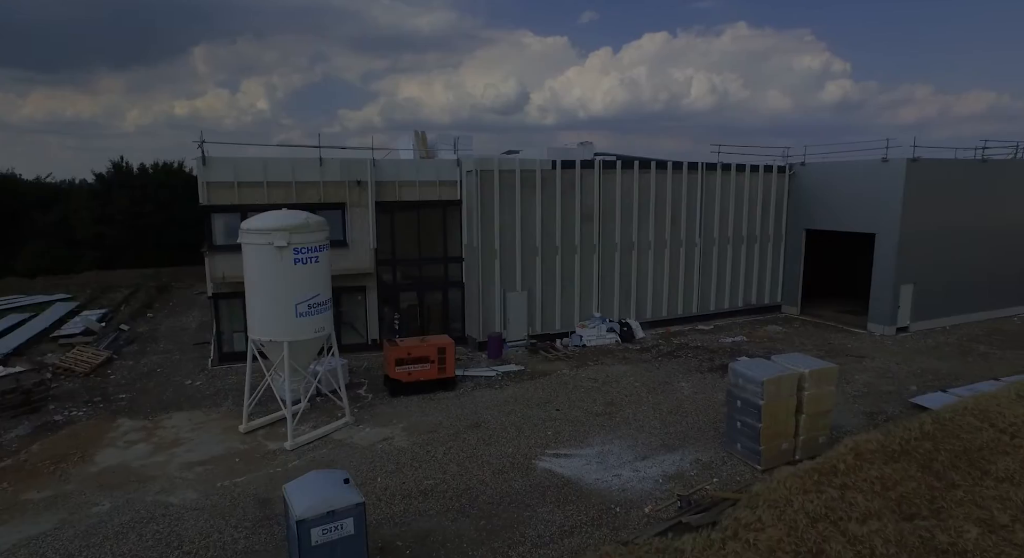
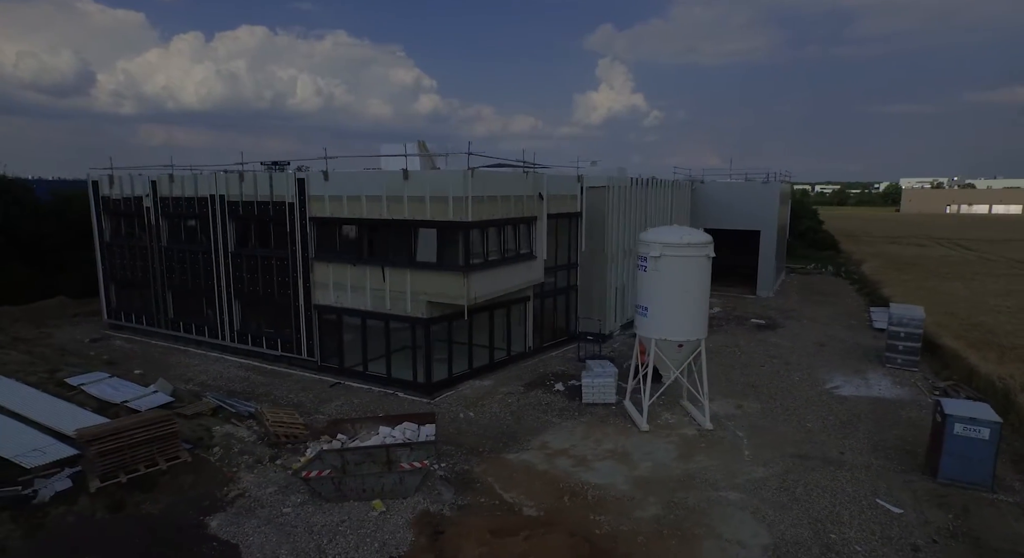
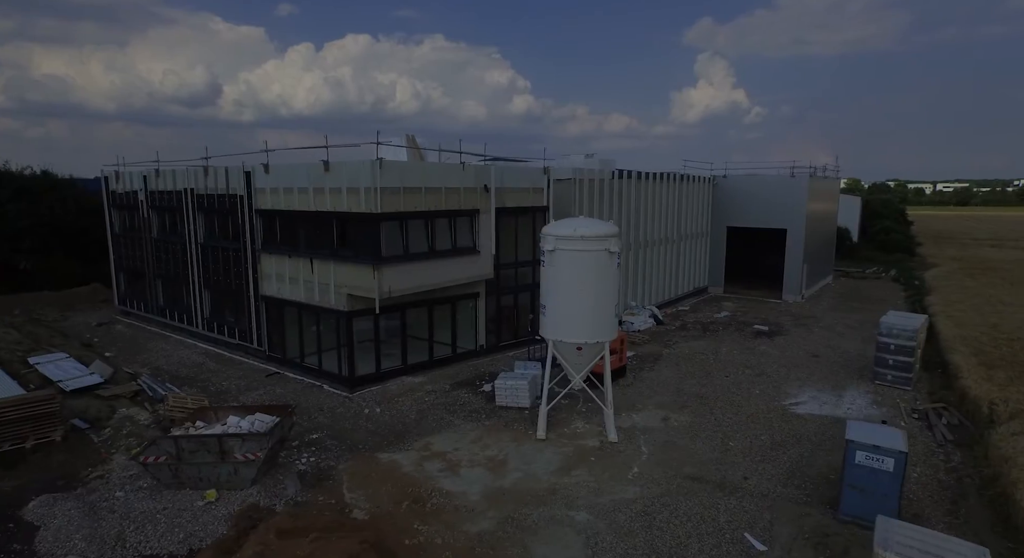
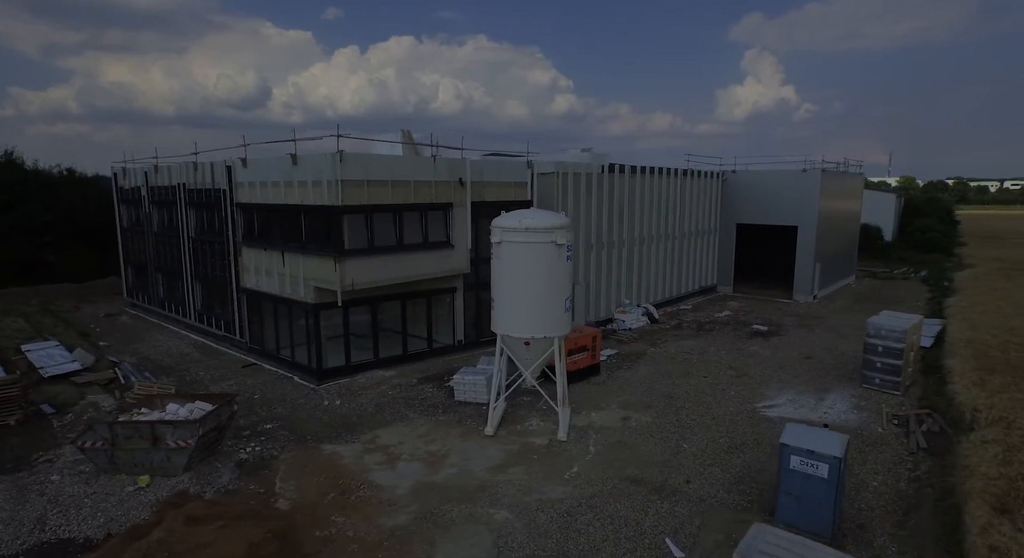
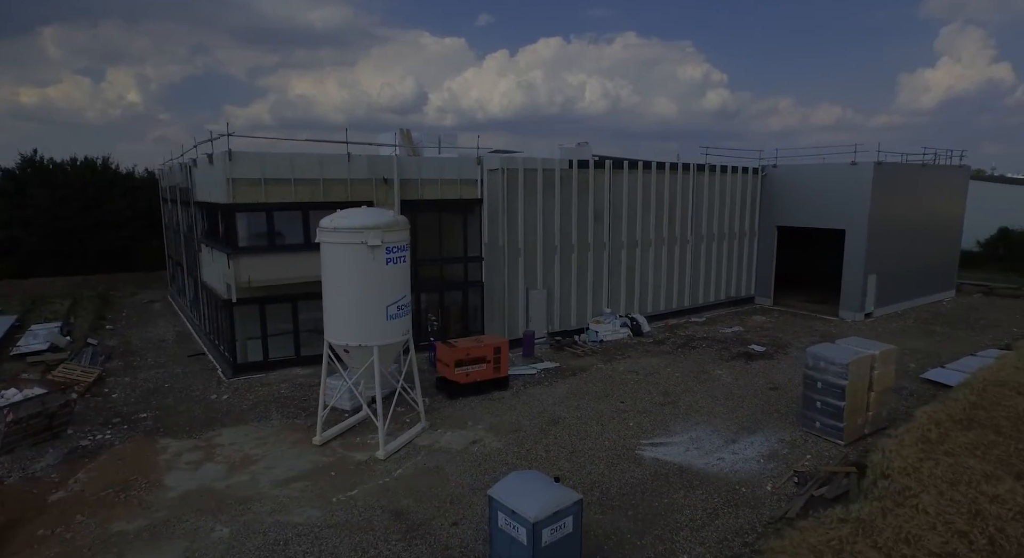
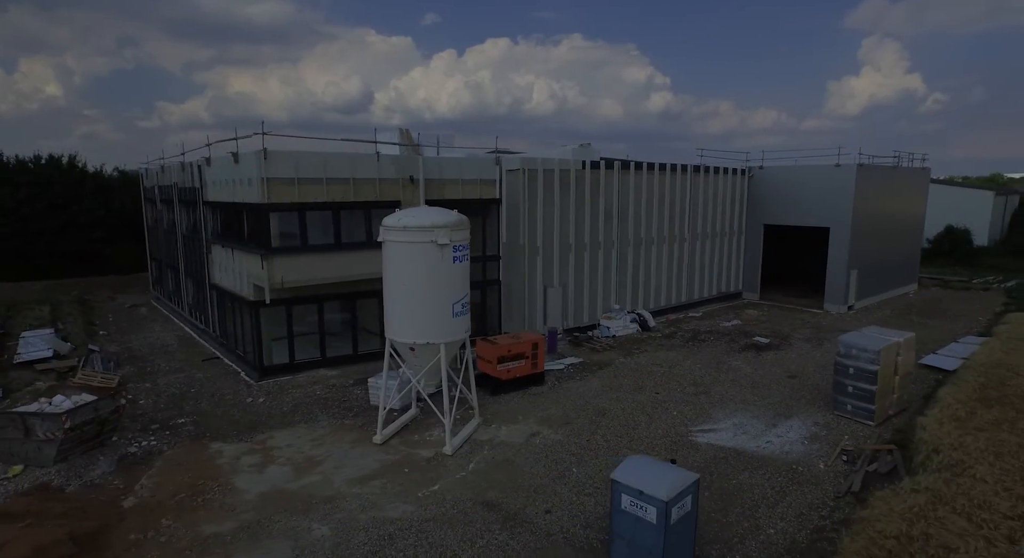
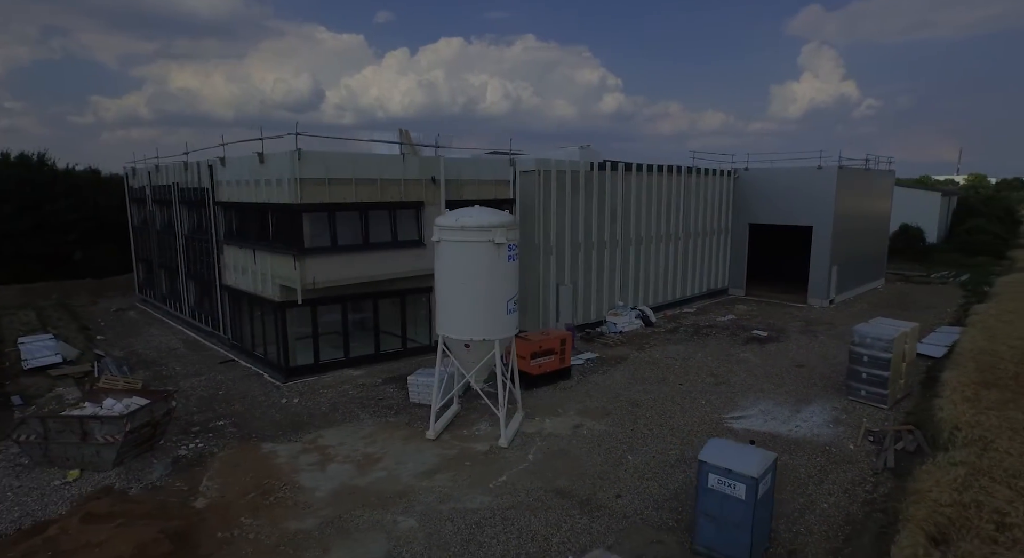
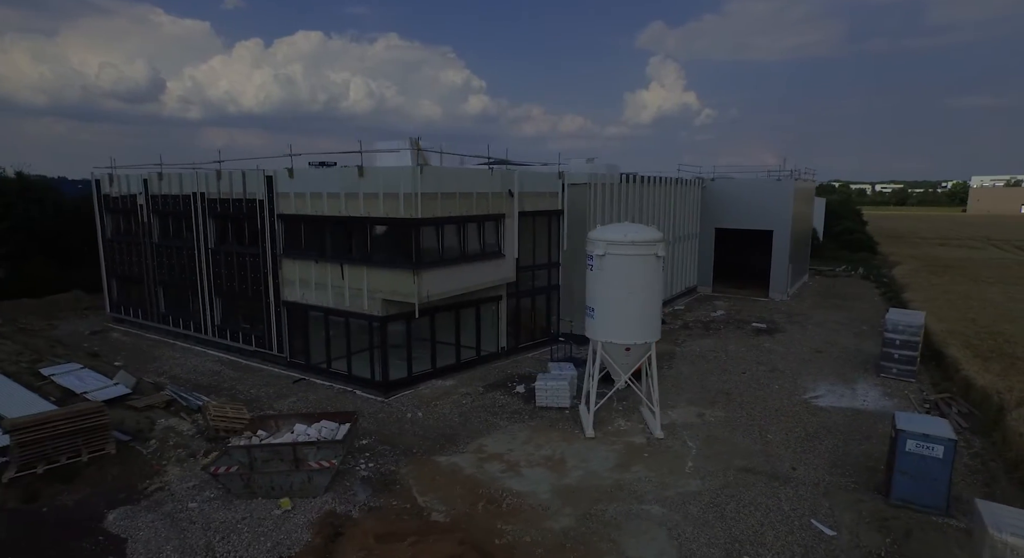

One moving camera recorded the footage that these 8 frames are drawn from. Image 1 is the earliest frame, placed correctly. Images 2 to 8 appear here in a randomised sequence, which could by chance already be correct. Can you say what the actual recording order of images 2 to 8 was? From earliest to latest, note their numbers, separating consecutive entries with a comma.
5, 6, 7, 4, 3, 8, 2
